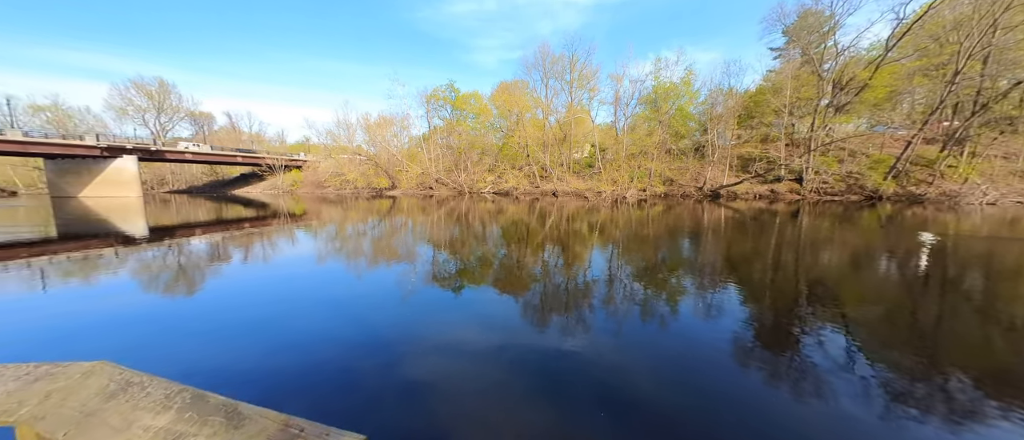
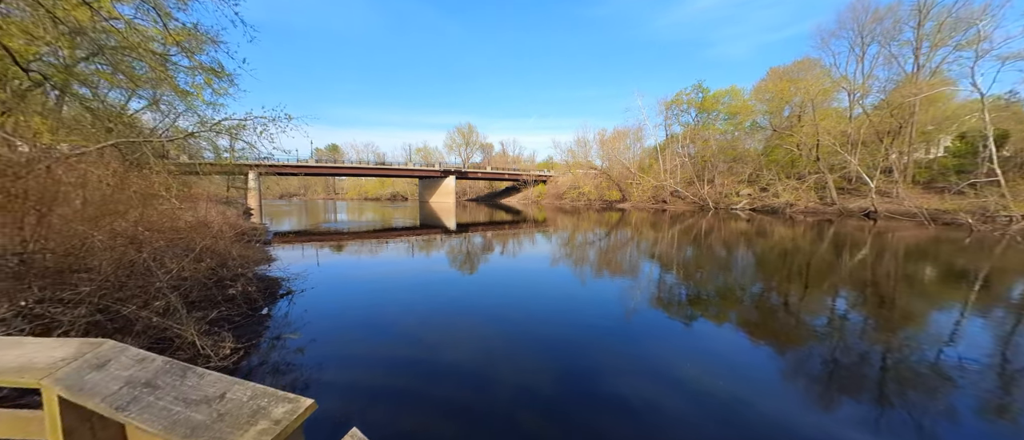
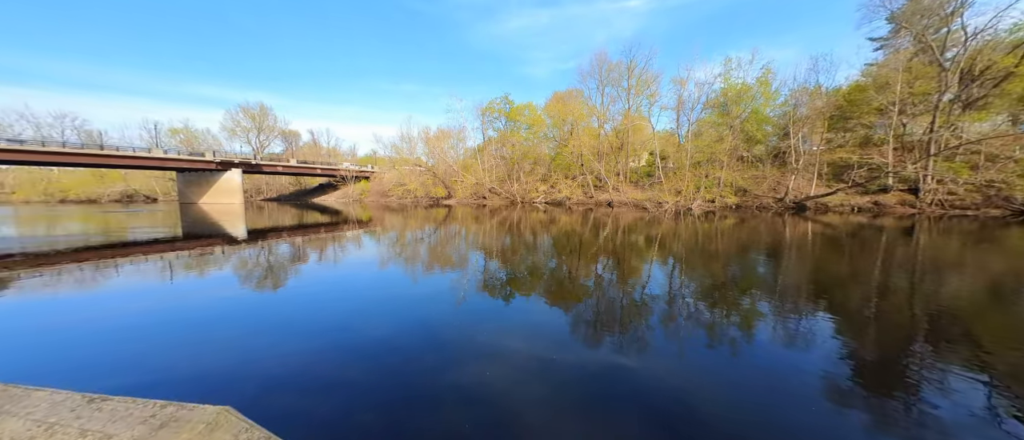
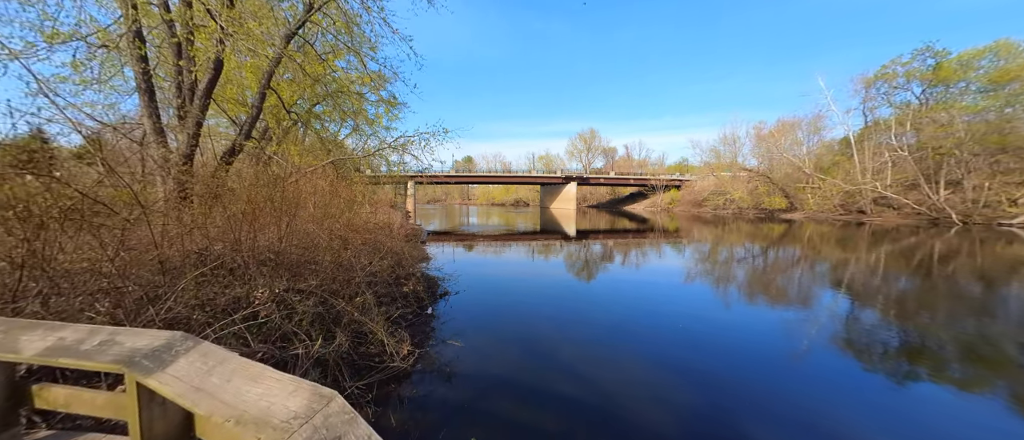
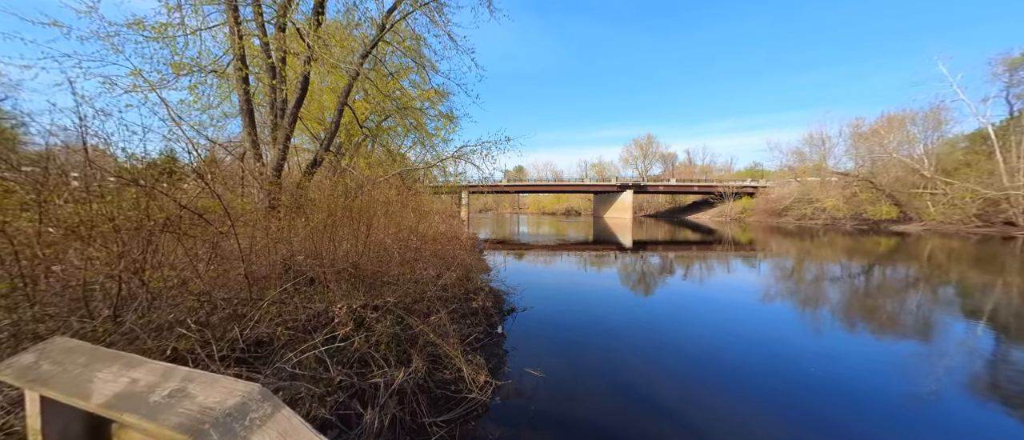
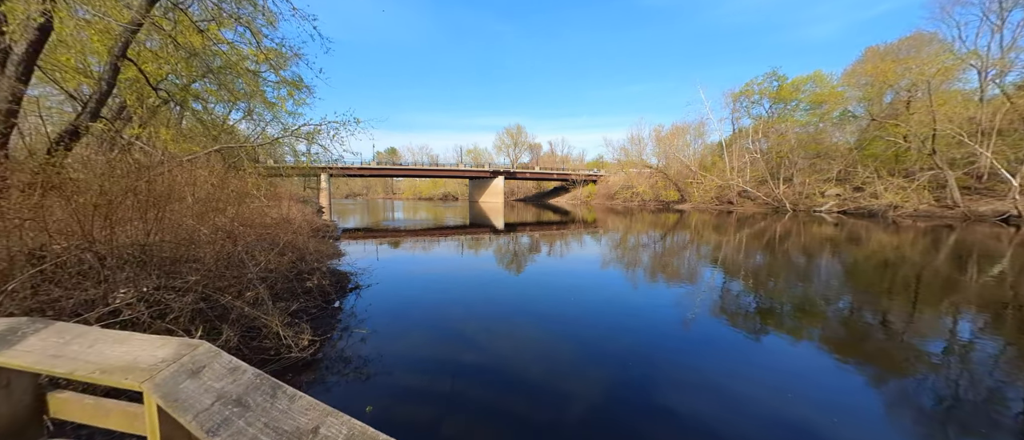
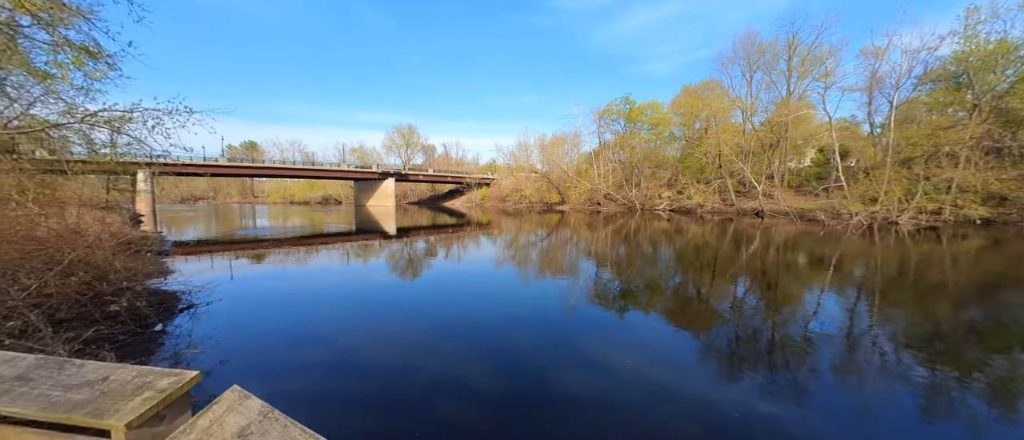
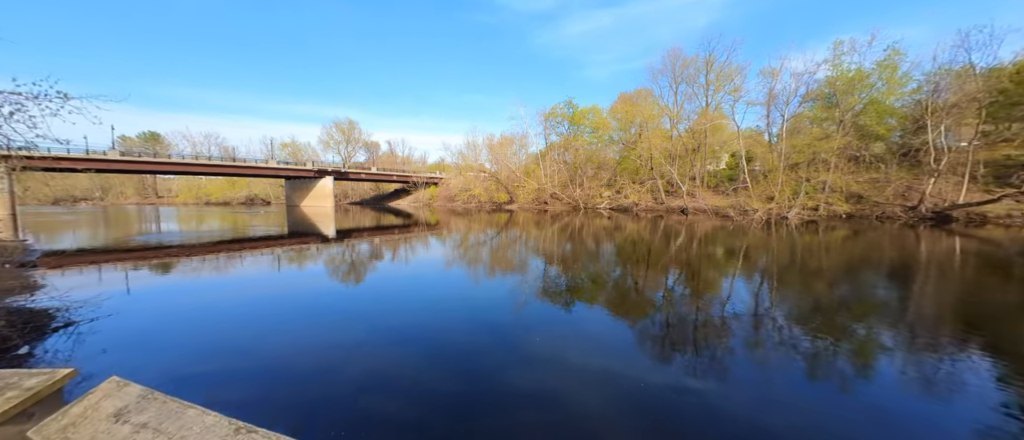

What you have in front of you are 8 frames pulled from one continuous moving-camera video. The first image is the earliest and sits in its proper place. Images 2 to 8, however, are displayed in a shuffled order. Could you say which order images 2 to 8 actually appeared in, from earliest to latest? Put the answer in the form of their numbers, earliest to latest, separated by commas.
3, 8, 7, 2, 6, 4, 5
